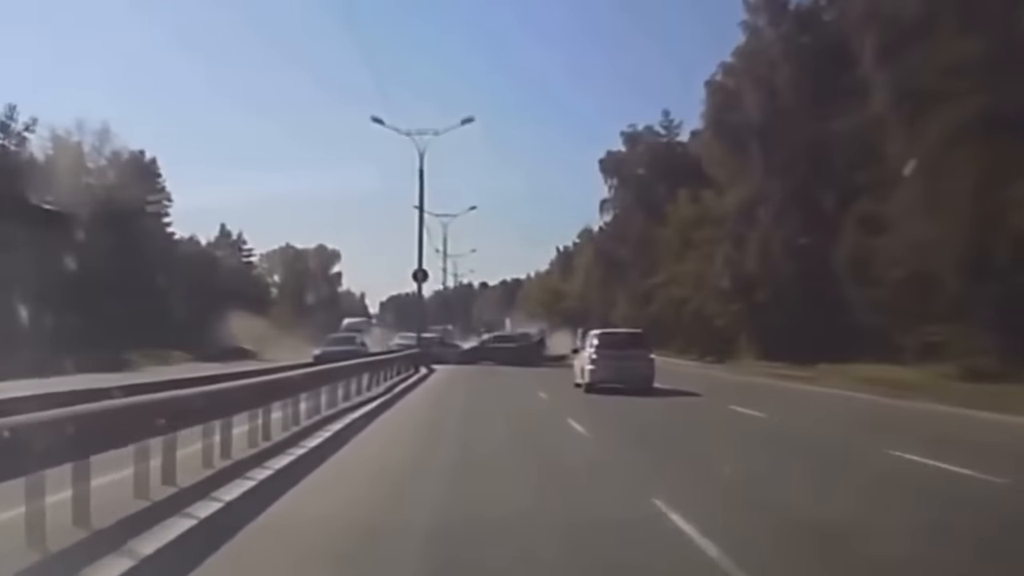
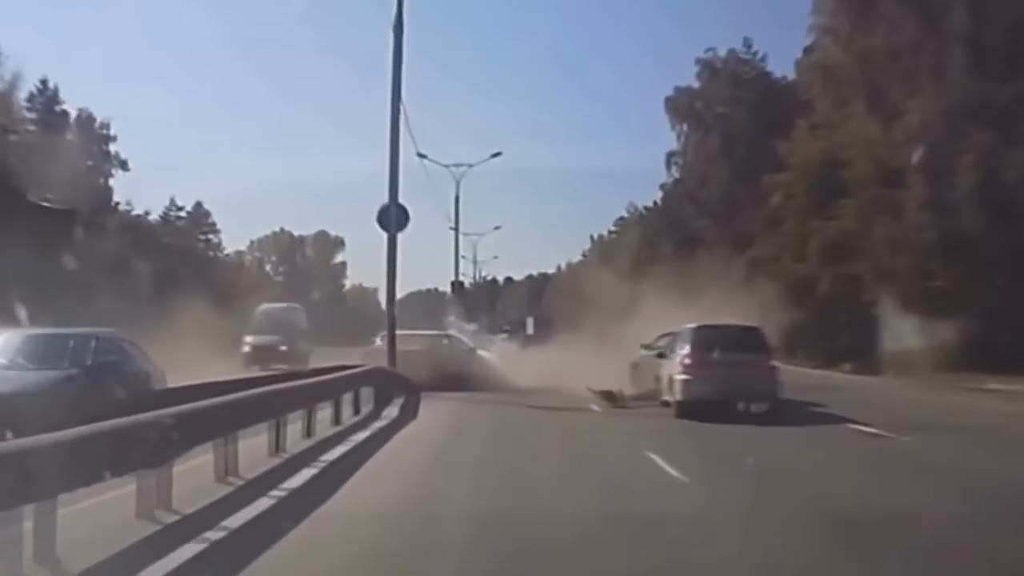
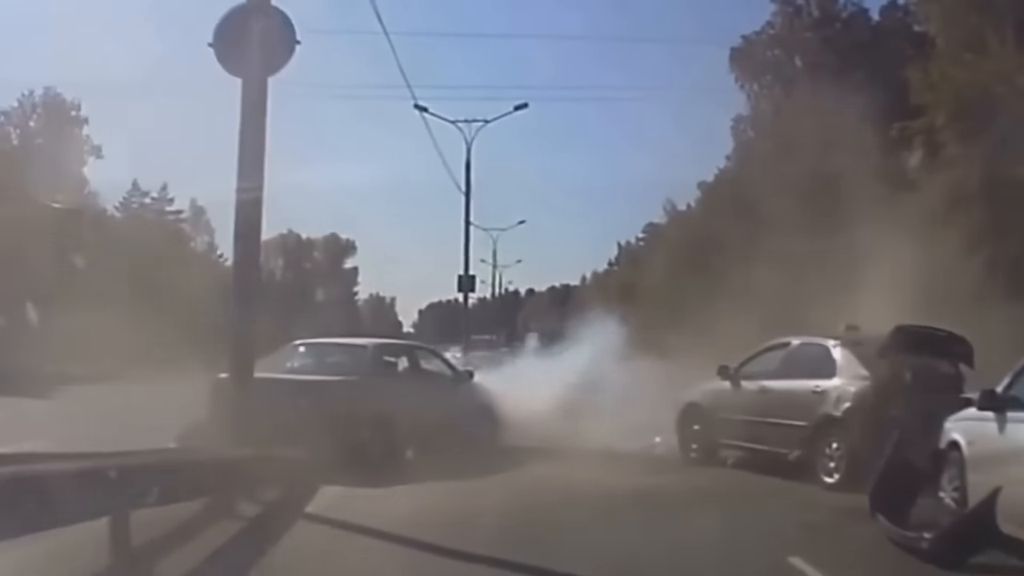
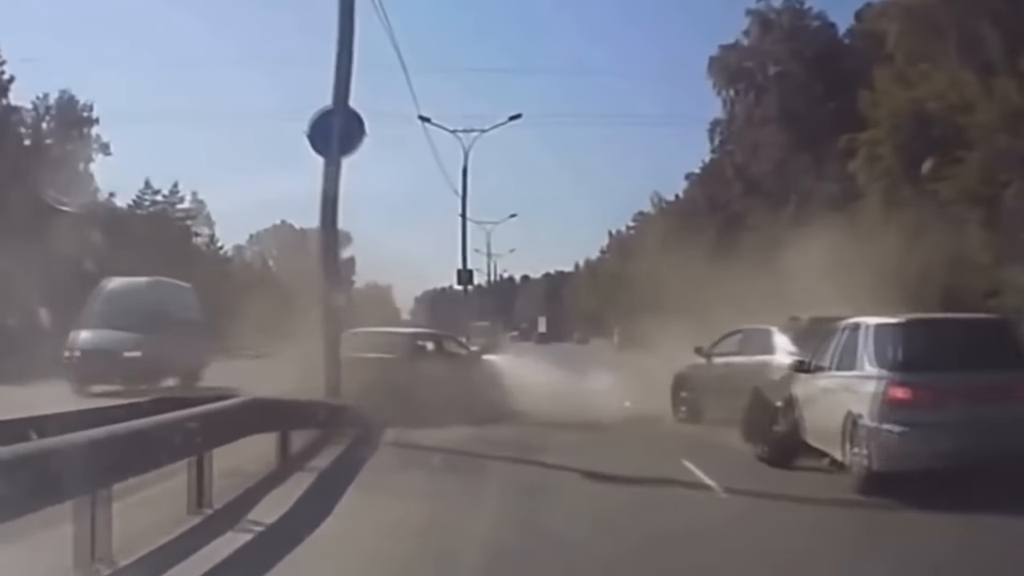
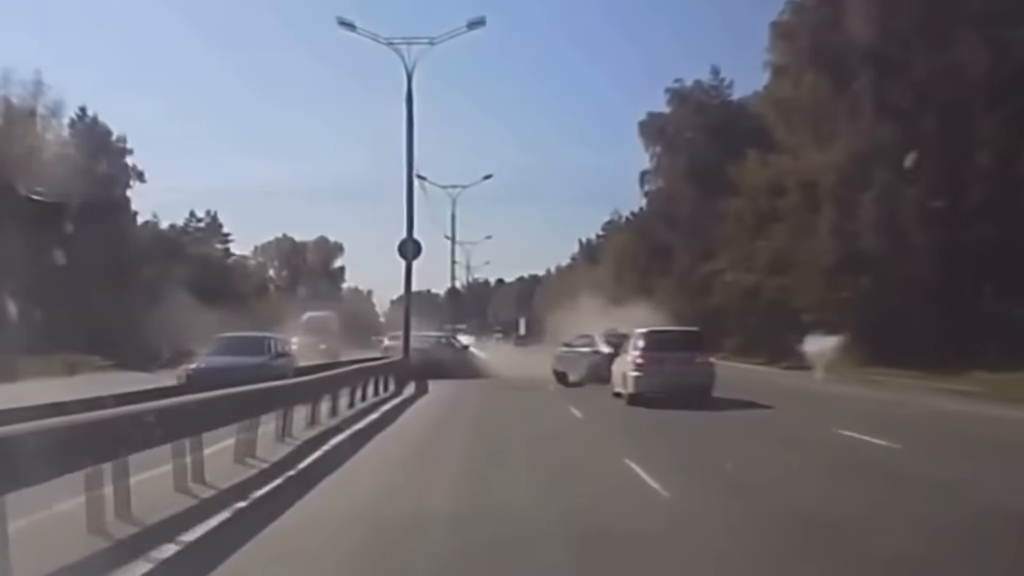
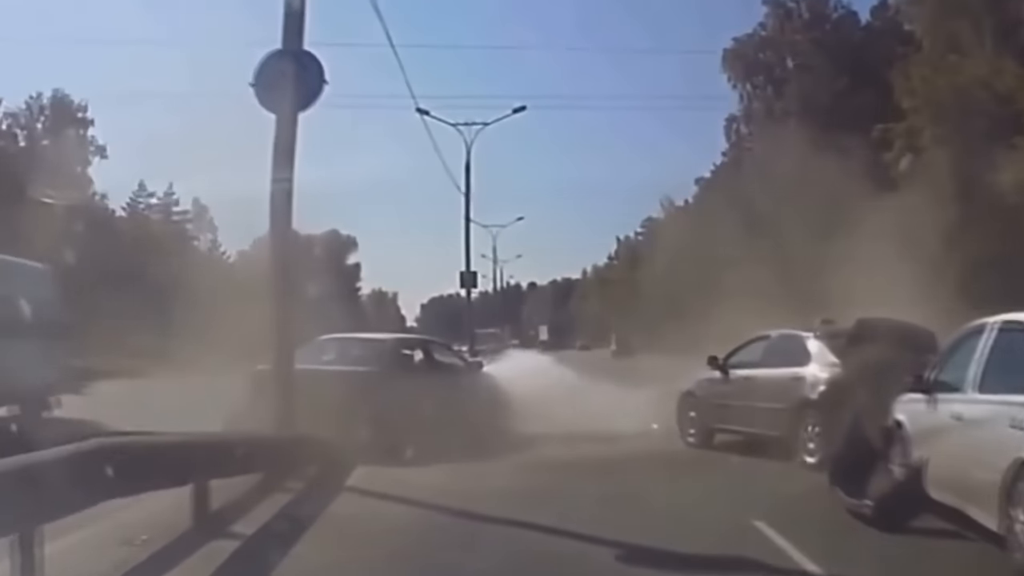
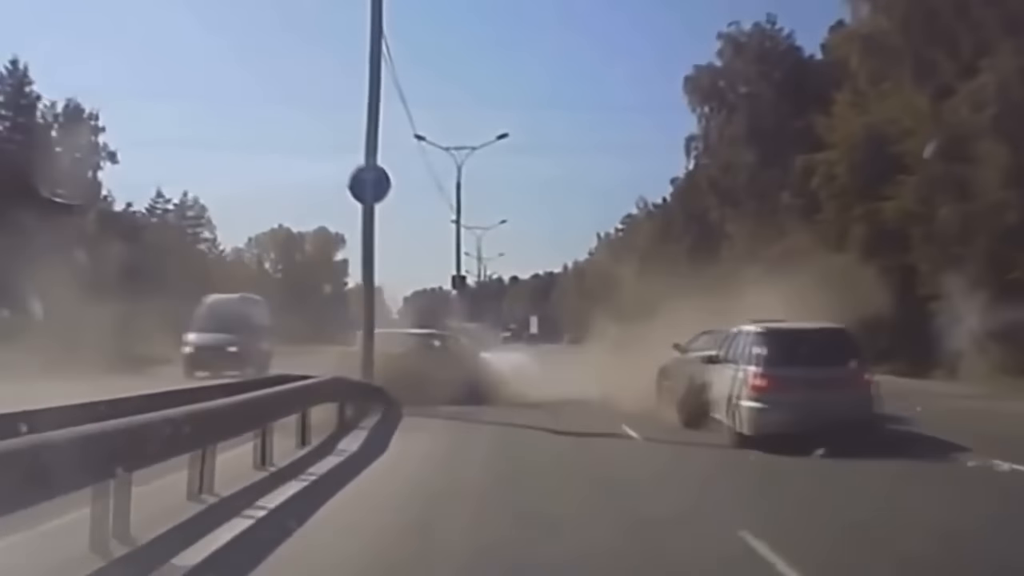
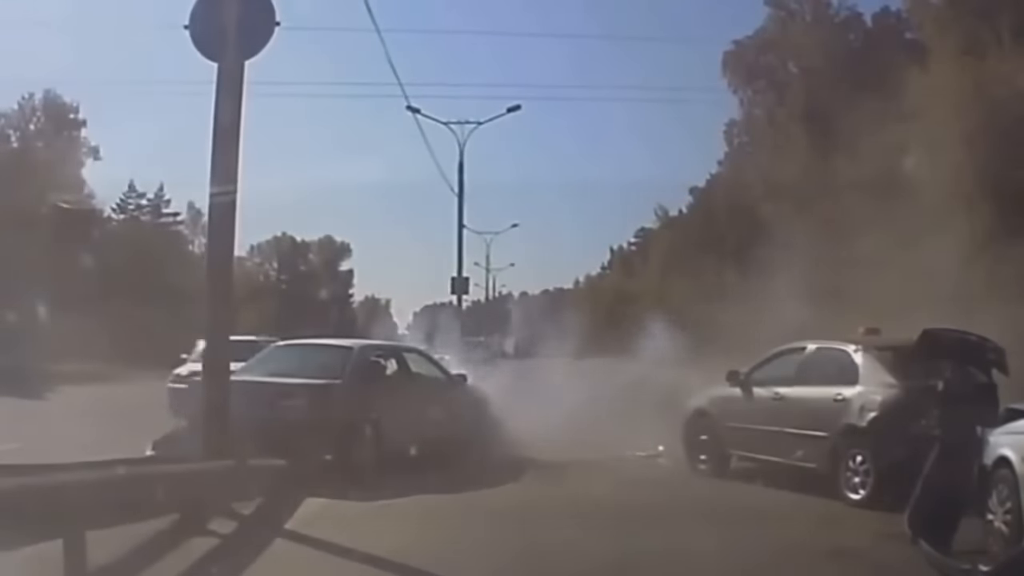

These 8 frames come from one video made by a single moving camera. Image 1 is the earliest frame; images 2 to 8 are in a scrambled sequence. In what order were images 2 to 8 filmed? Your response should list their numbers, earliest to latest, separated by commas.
5, 2, 7, 4, 6, 3, 8
